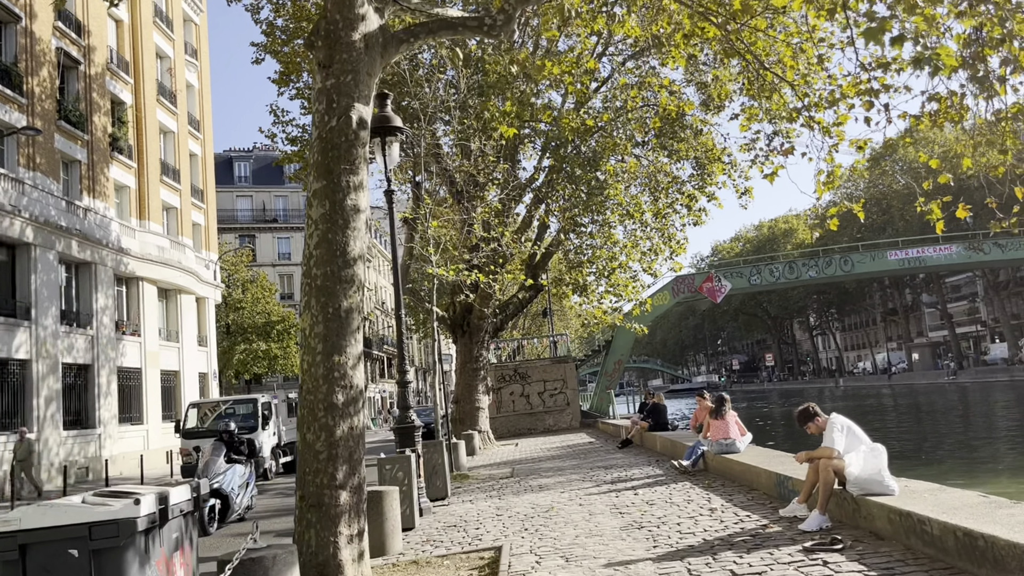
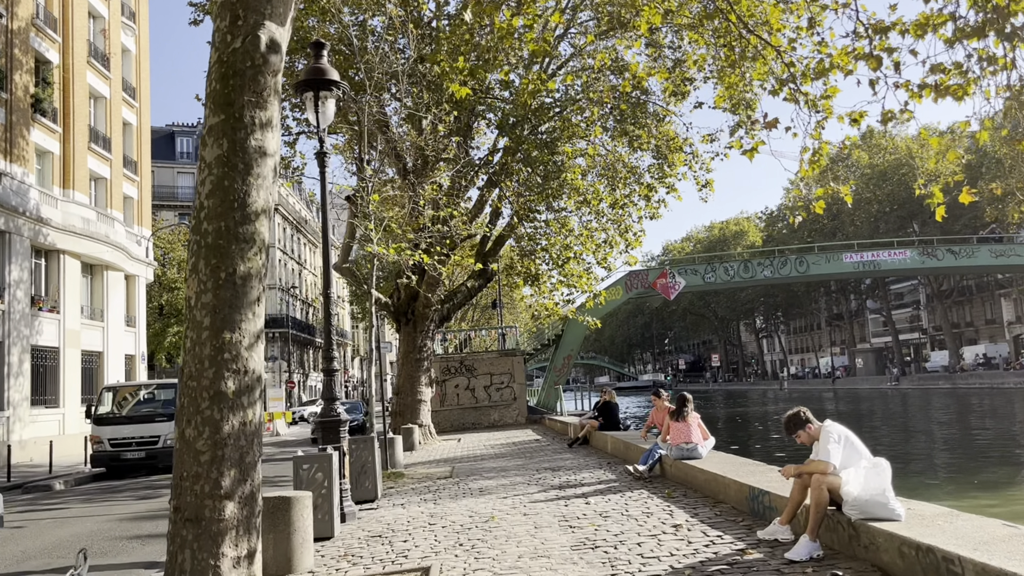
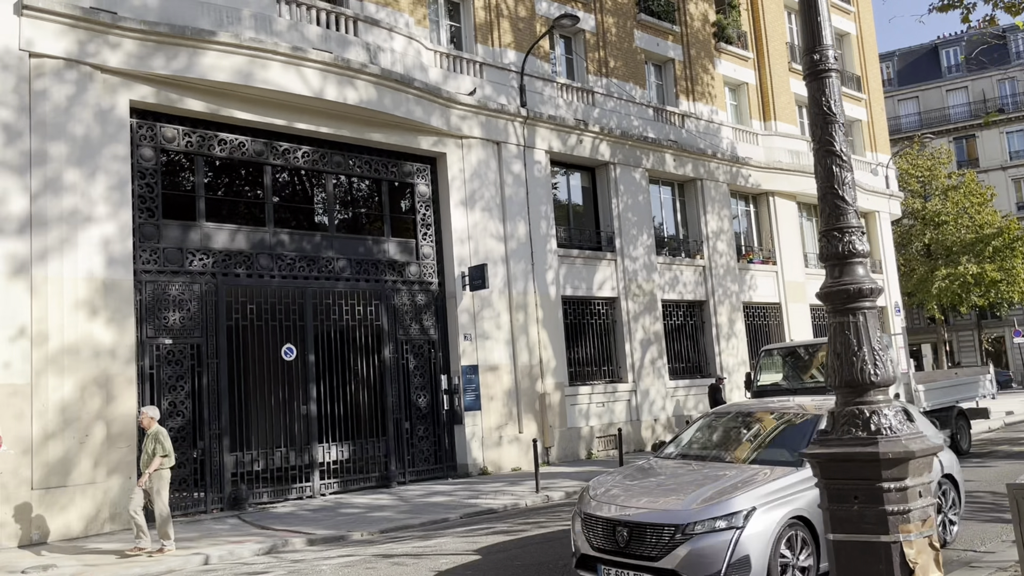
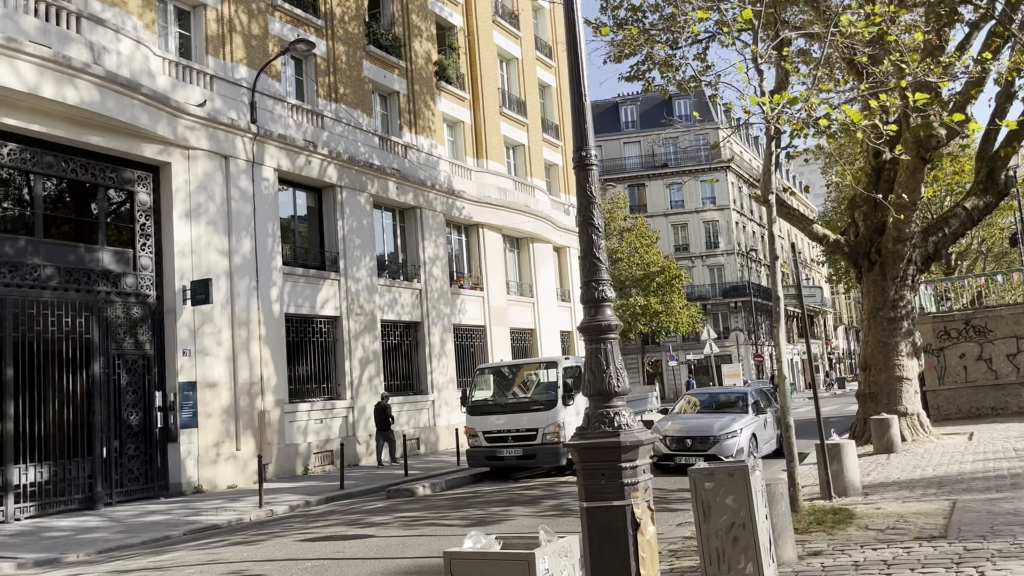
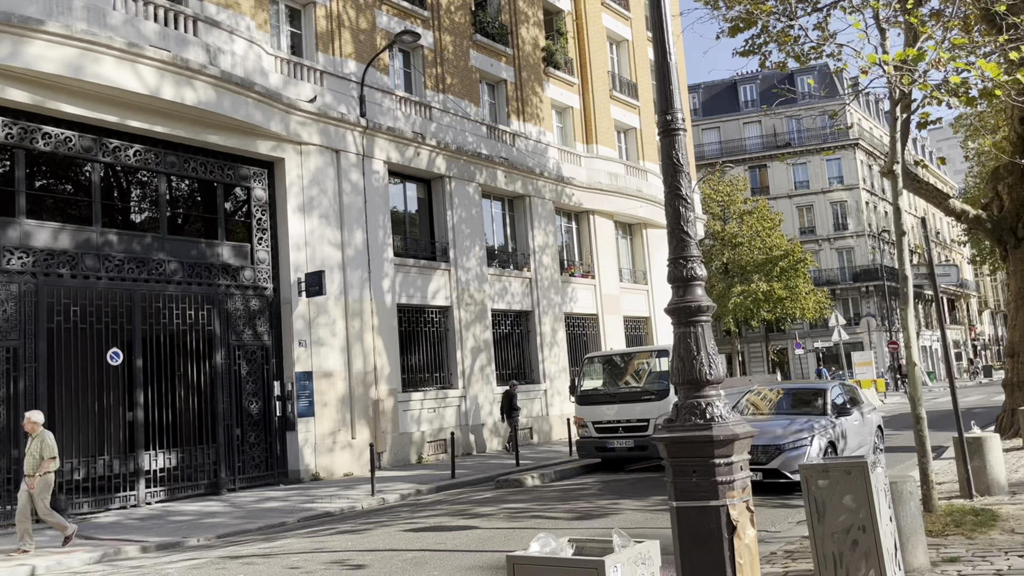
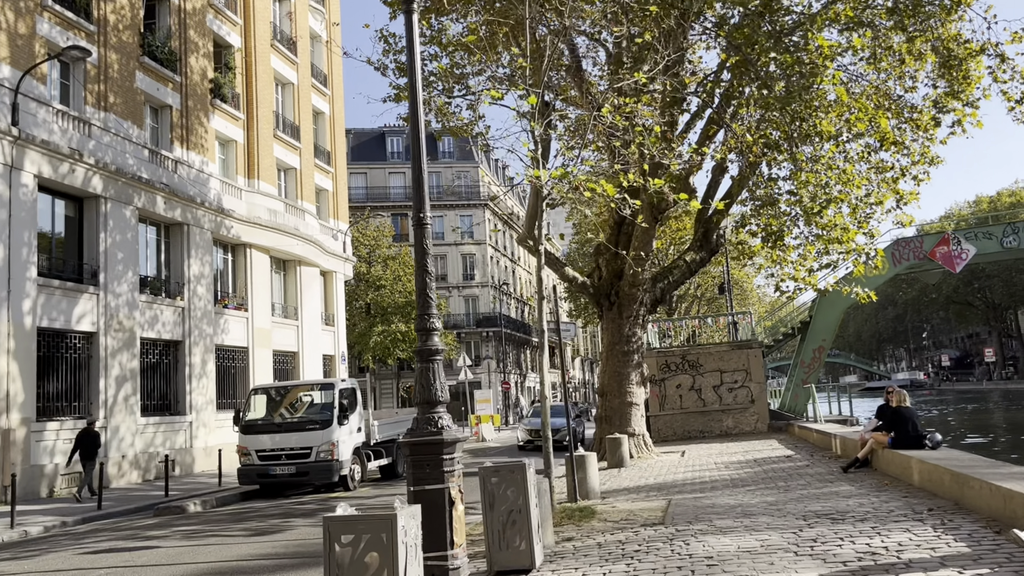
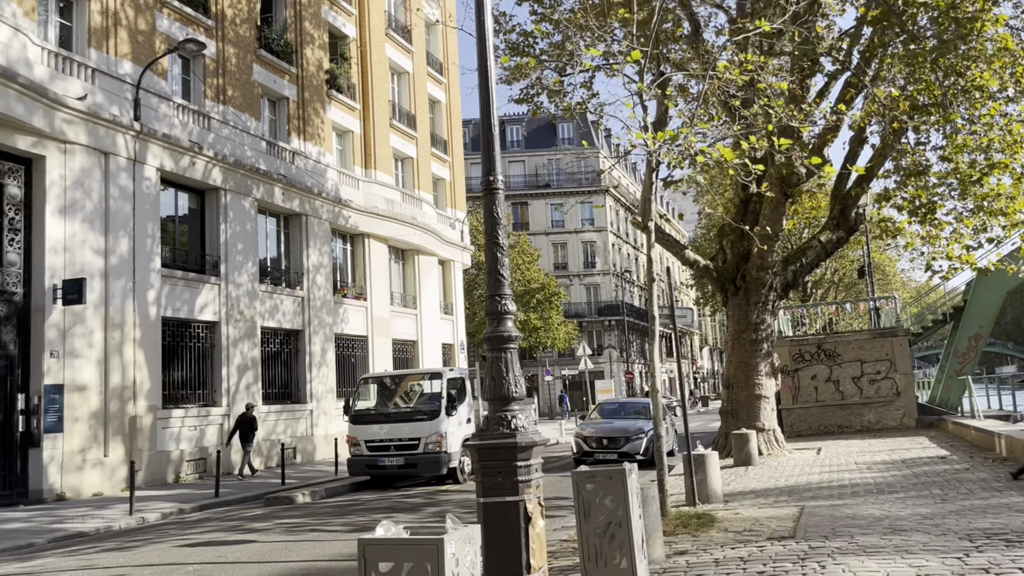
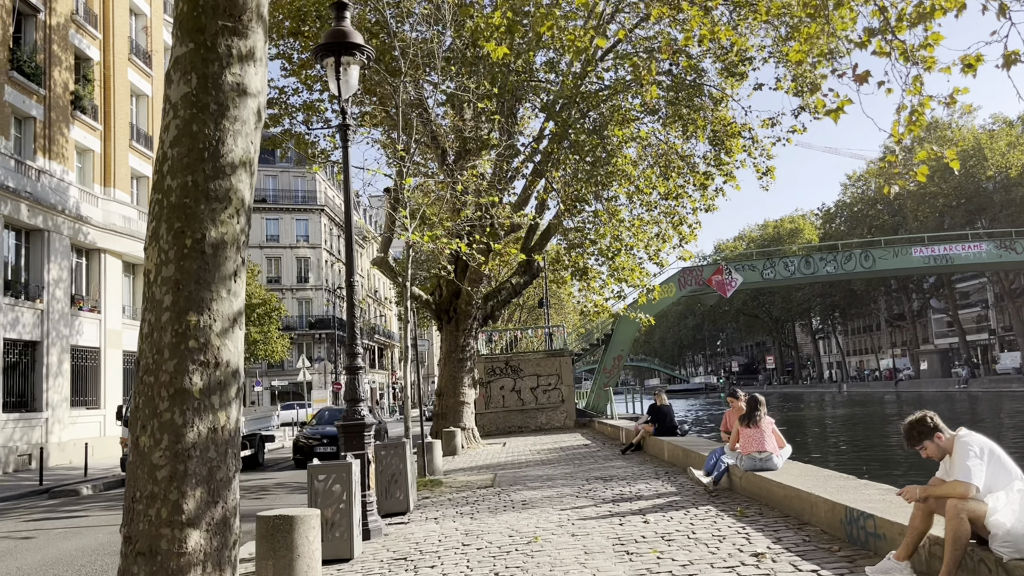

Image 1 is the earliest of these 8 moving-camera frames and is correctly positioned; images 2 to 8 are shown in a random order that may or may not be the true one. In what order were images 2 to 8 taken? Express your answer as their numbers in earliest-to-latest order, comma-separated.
2, 8, 6, 7, 4, 5, 3
